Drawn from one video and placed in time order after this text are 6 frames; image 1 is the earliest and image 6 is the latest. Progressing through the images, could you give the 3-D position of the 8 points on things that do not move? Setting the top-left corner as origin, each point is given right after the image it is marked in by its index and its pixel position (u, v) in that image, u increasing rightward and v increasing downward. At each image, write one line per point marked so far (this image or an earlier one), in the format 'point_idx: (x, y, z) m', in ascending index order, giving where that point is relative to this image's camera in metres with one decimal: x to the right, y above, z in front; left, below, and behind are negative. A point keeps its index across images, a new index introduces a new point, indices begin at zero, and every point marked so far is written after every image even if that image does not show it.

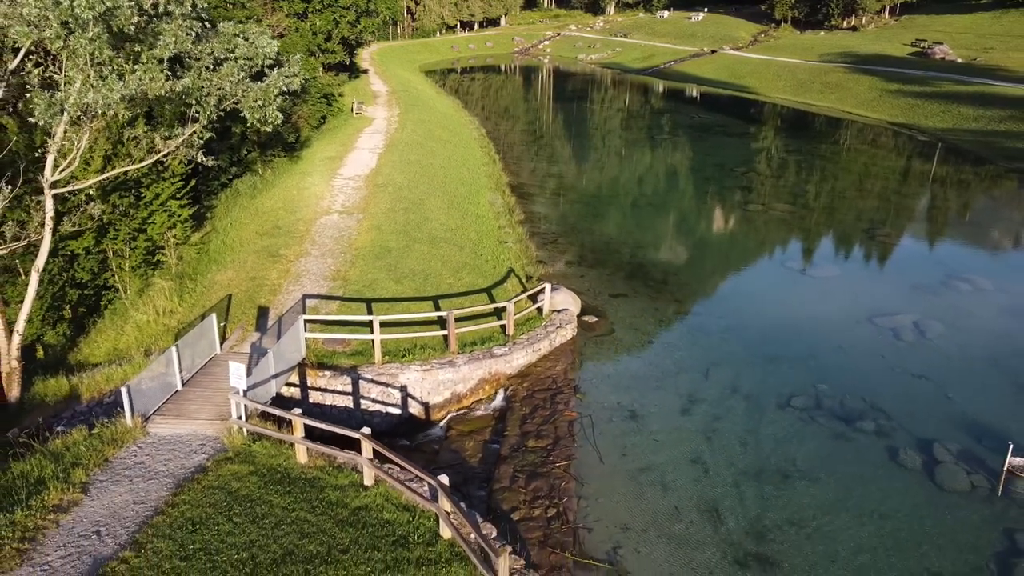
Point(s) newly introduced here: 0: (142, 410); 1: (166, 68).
0: (-8.8, -2.9, +15.8) m
1: (-8.4, +5.4, +16.7) m
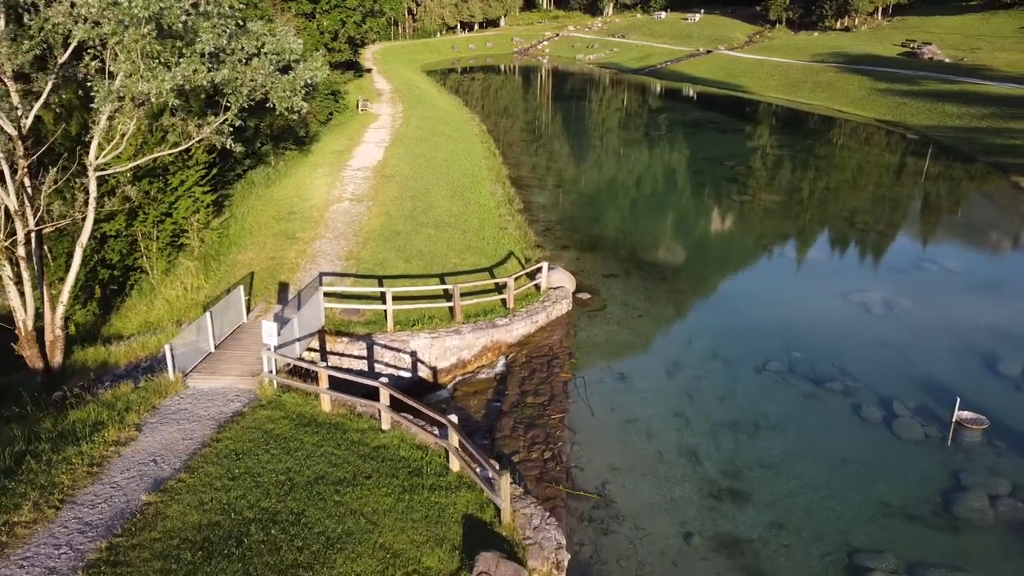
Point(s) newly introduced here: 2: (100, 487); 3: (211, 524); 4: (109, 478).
0: (-8.8, -2.1, +17.6) m
1: (-8.4, +6.2, +18.6) m
2: (-8.0, -3.8, +13.1) m
3: (-5.4, -4.2, +12.1) m
4: (-8.1, -3.8, +13.4) m
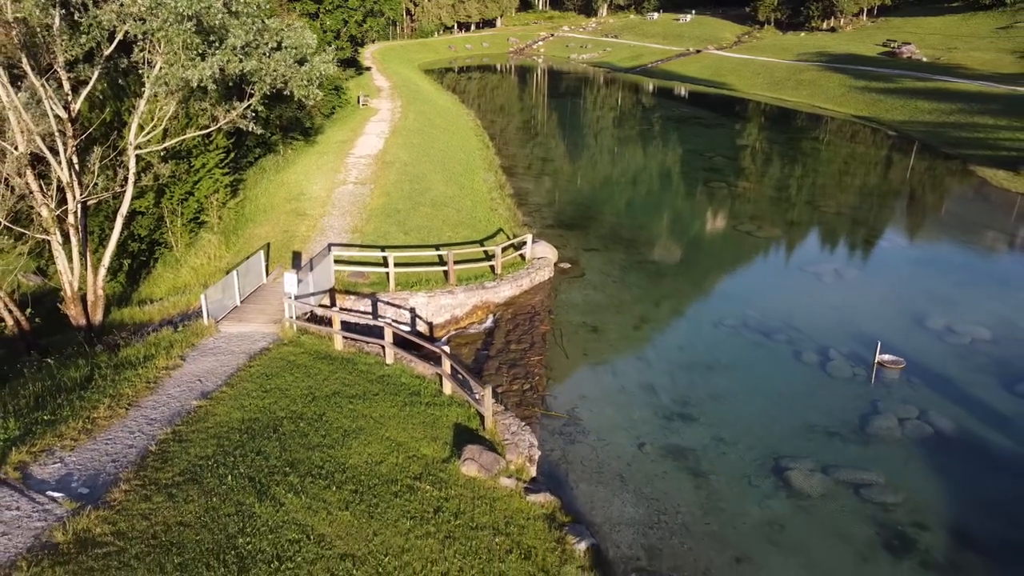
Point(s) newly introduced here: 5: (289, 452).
0: (-9.2, -0.9, +20.6) m
1: (-8.8, +7.5, +21.5) m
2: (-8.5, -2.6, +16.0) m
3: (-5.9, -2.9, +15.0) m
4: (-8.5, -2.5, +16.3) m
5: (-4.6, -3.4, +13.8) m
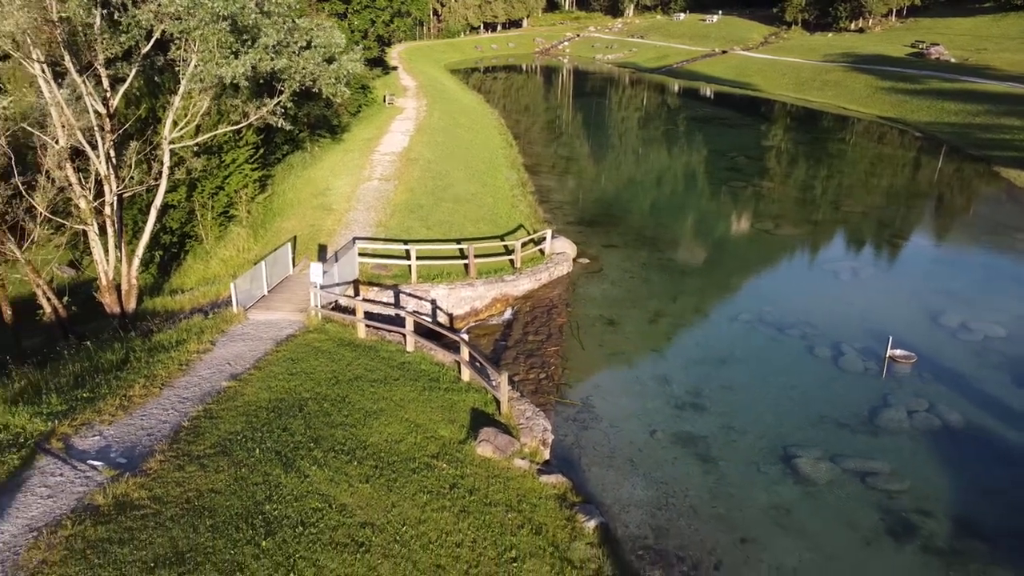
0: (-8.7, -0.5, +21.4) m
1: (-8.1, +7.9, +22.4) m
2: (-8.1, -2.2, +16.9) m
3: (-5.5, -2.6, +15.8) m
4: (-8.1, -2.1, +17.1) m
5: (-4.3, -3.1, +14.5) m
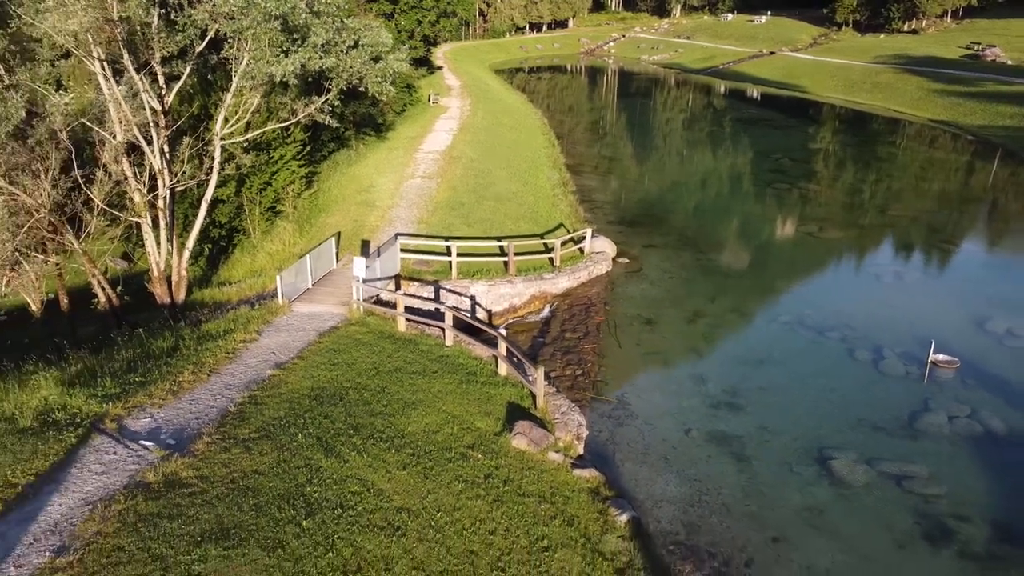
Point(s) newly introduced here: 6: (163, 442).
0: (-7.4, -0.2, +22.1) m
1: (-6.7, +8.1, +23.0) m
2: (-7.2, -2.0, +17.5) m
3: (-4.7, -2.4, +16.3) m
4: (-7.2, -1.9, +17.8) m
5: (-3.5, -2.9, +14.9) m
6: (-7.2, -3.2, +13.7) m
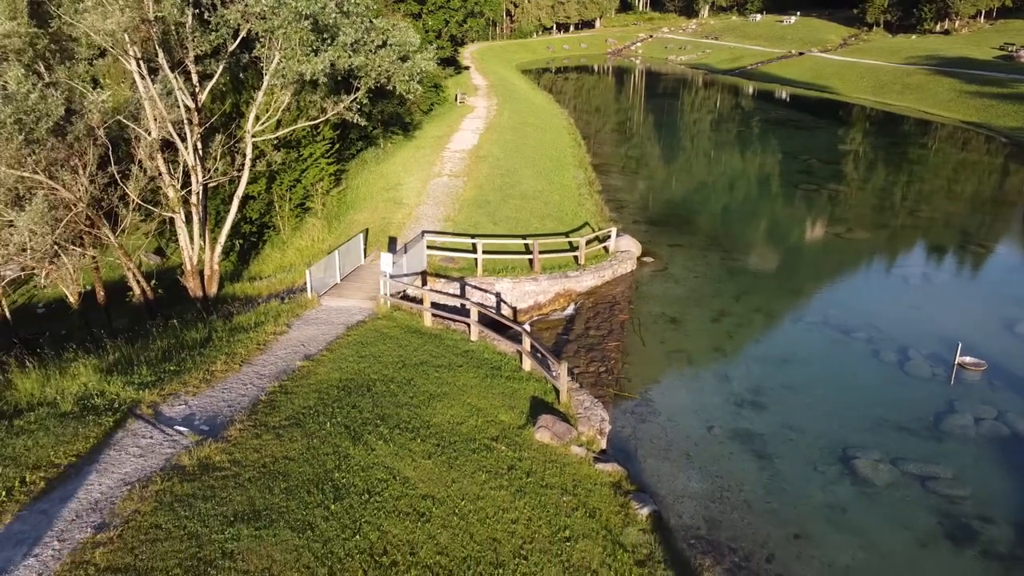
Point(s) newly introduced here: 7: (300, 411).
0: (-6.6, -0.1, +22.6) m
1: (-5.8, +8.3, +23.4) m
2: (-6.5, -1.8, +18.0) m
3: (-4.1, -2.2, +16.6) m
4: (-6.5, -1.7, +18.2) m
5: (-3.0, -2.7, +15.2) m
6: (-6.7, -3.0, +14.2) m
7: (-4.7, -2.7, +14.9) m
